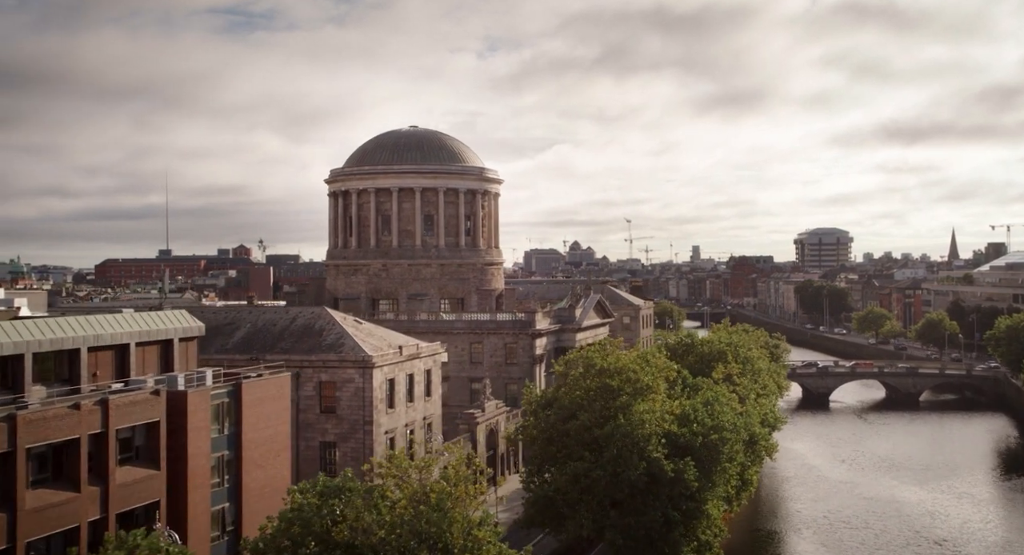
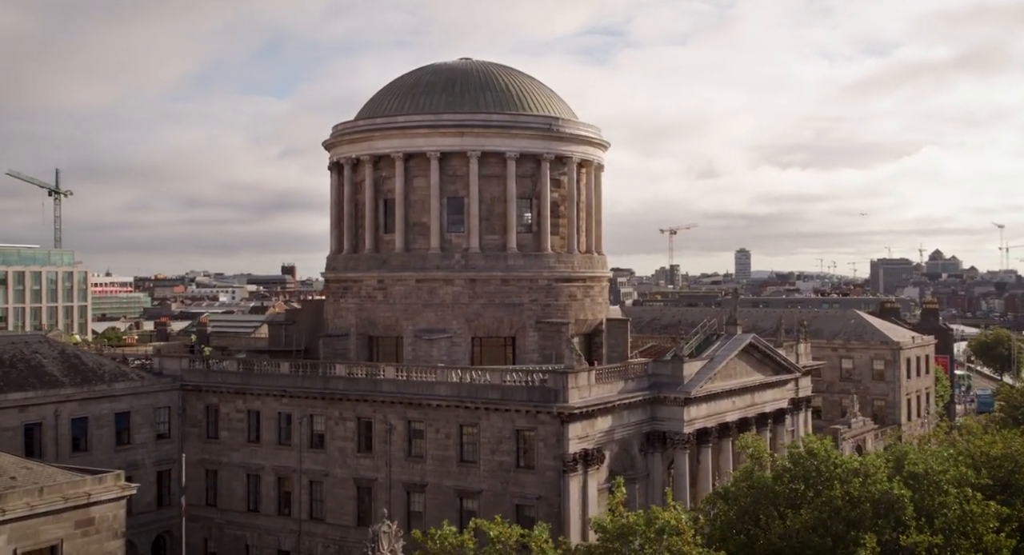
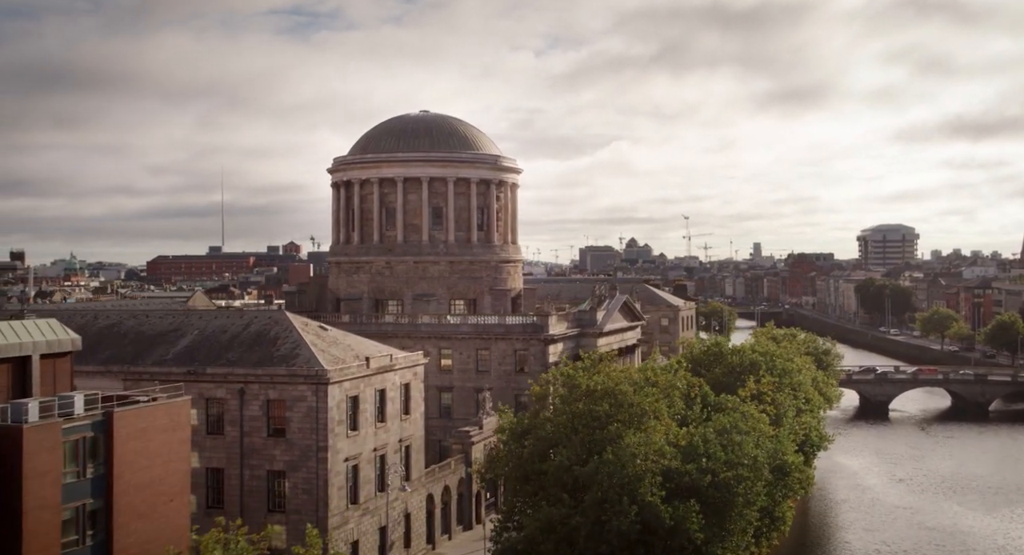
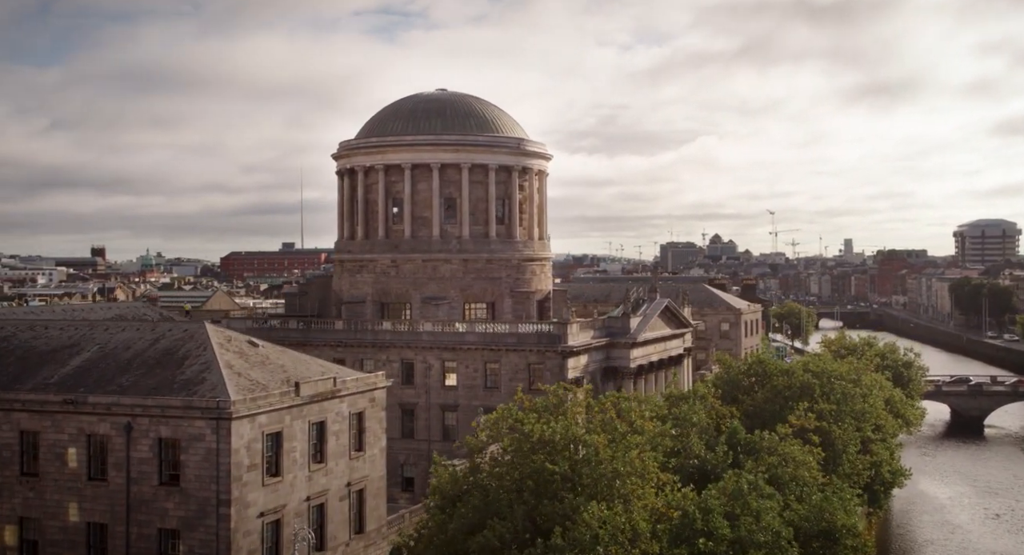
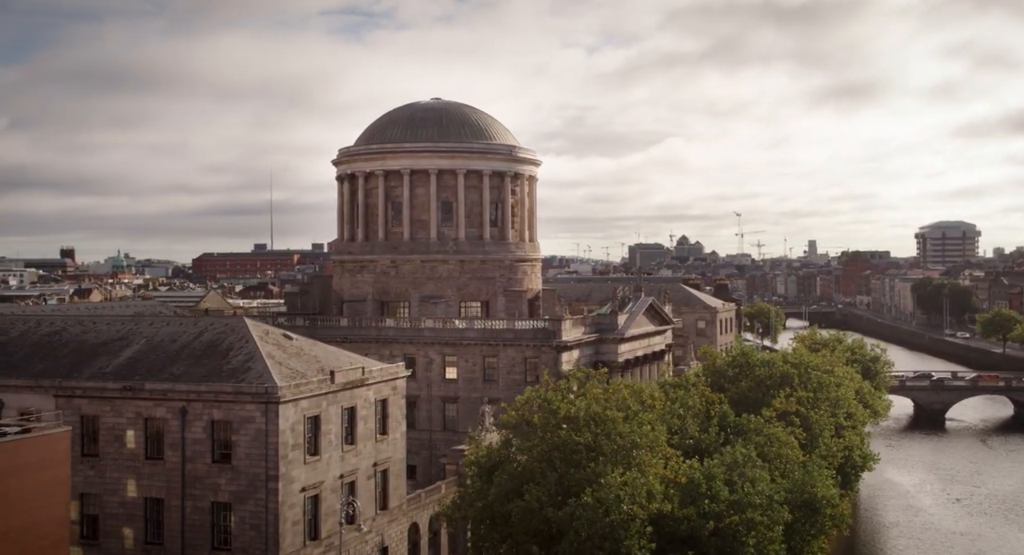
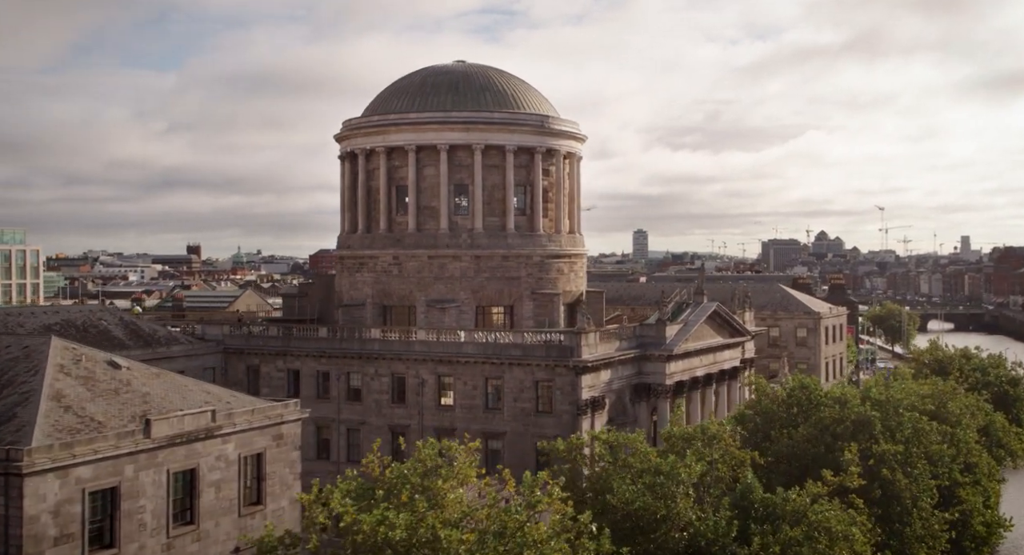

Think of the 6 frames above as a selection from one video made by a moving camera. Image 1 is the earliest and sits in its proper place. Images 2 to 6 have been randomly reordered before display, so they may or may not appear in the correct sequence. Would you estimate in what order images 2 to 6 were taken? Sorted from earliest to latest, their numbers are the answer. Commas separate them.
3, 5, 4, 6, 2
